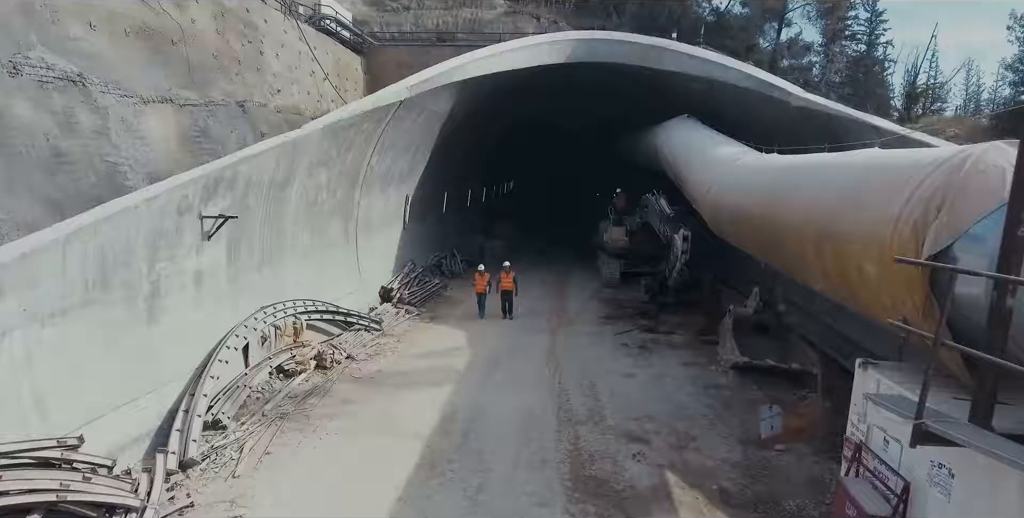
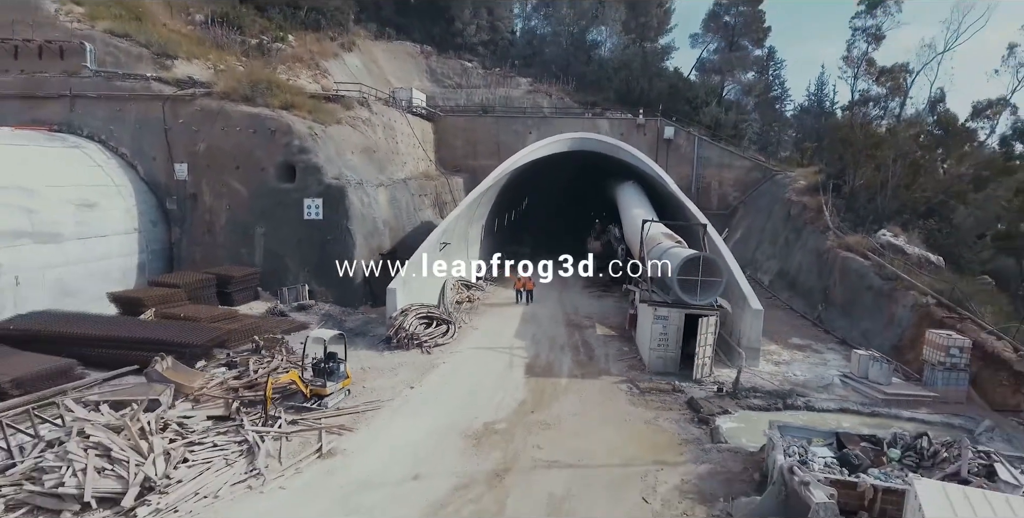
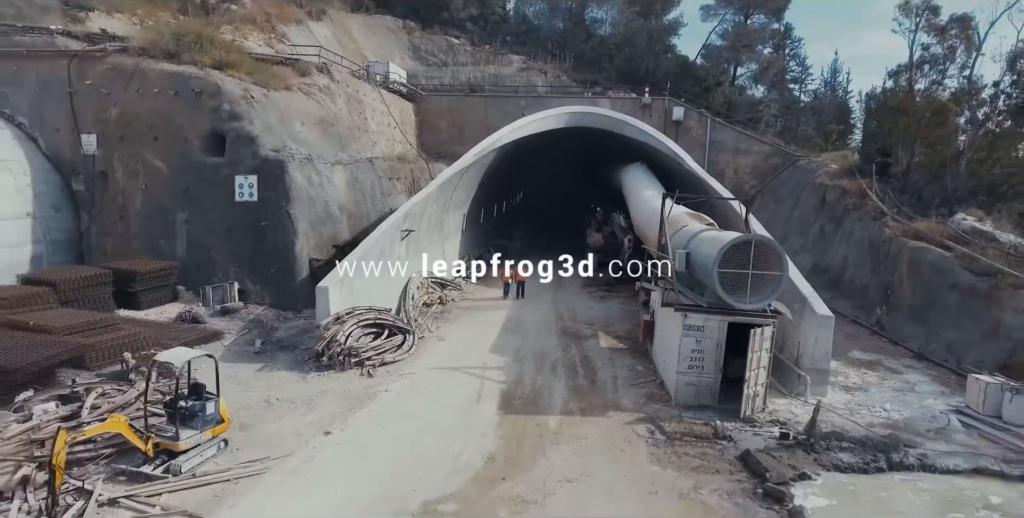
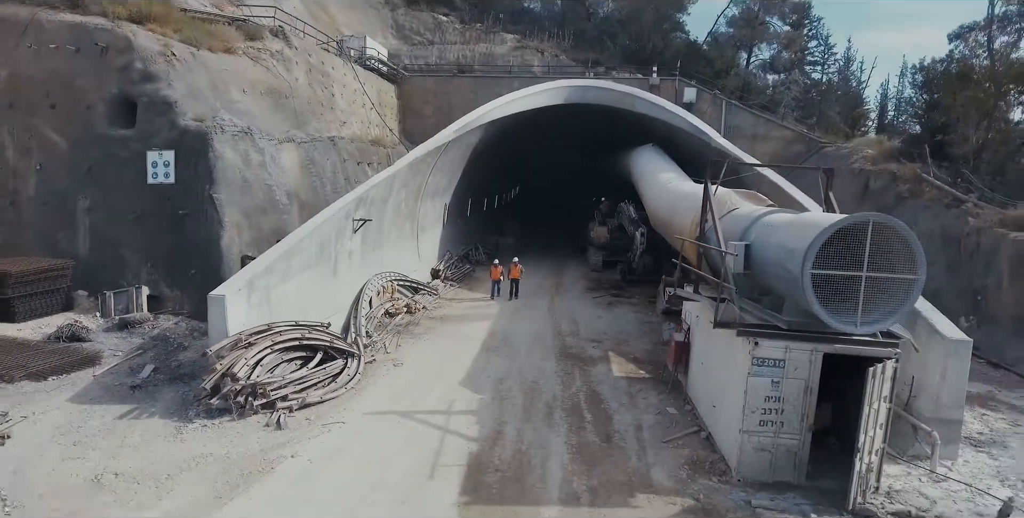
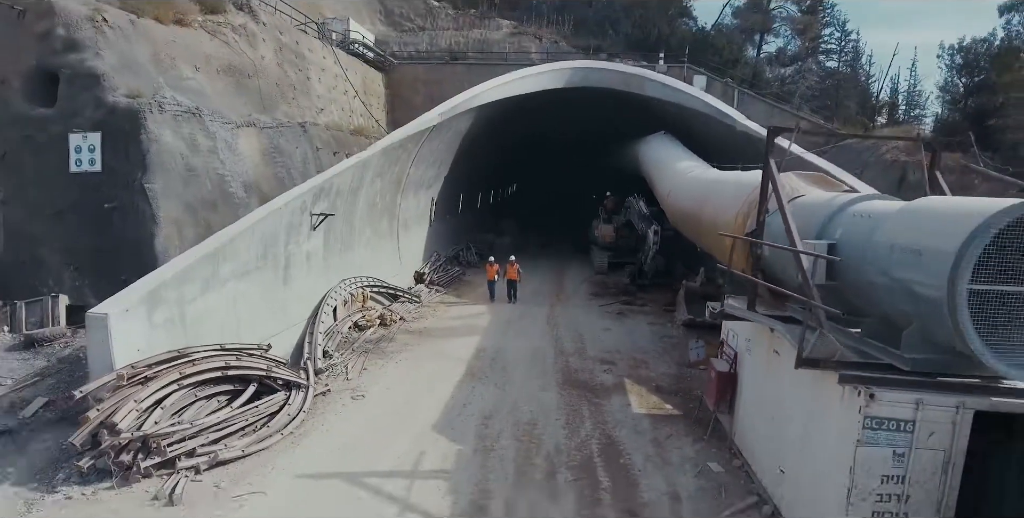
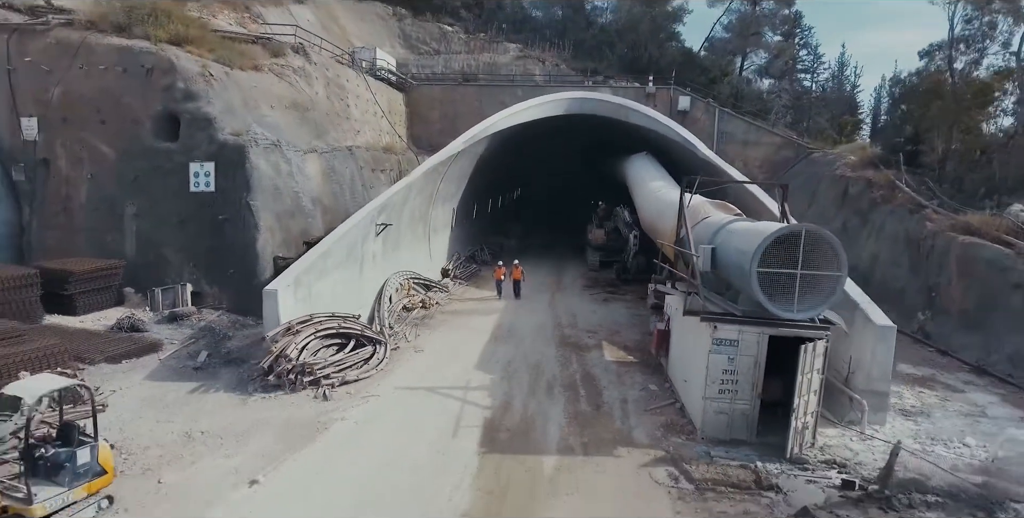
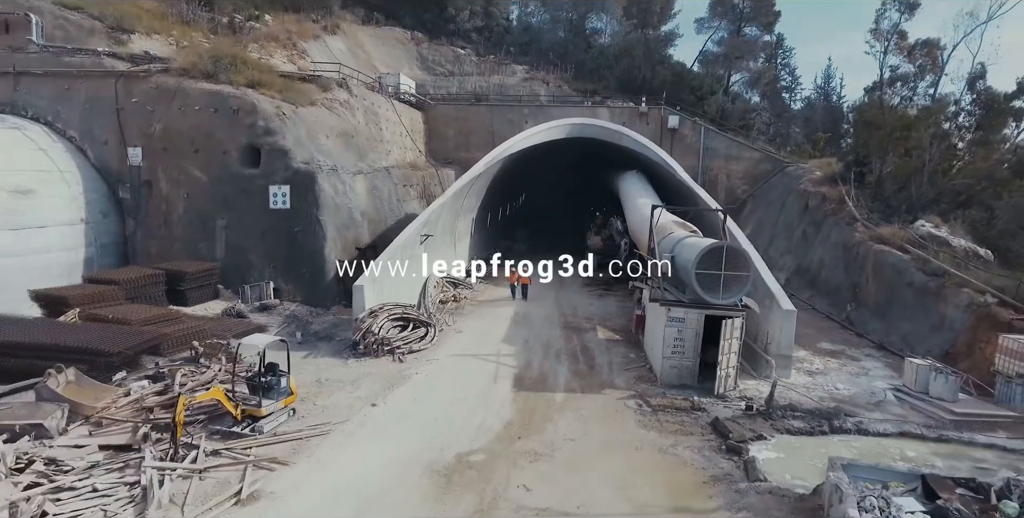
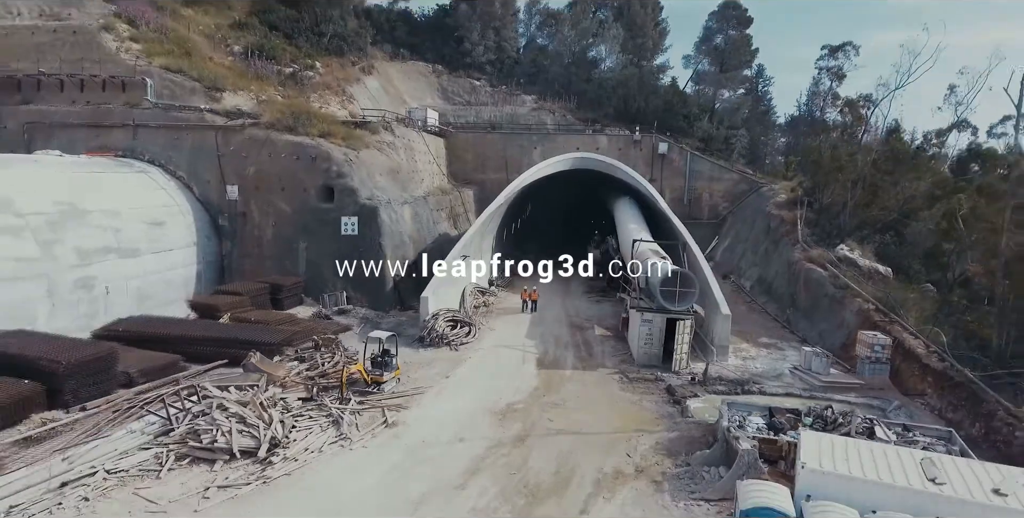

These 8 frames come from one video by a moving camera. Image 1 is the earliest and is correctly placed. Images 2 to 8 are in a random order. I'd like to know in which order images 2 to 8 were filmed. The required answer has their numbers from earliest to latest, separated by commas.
5, 4, 6, 3, 7, 2, 8
